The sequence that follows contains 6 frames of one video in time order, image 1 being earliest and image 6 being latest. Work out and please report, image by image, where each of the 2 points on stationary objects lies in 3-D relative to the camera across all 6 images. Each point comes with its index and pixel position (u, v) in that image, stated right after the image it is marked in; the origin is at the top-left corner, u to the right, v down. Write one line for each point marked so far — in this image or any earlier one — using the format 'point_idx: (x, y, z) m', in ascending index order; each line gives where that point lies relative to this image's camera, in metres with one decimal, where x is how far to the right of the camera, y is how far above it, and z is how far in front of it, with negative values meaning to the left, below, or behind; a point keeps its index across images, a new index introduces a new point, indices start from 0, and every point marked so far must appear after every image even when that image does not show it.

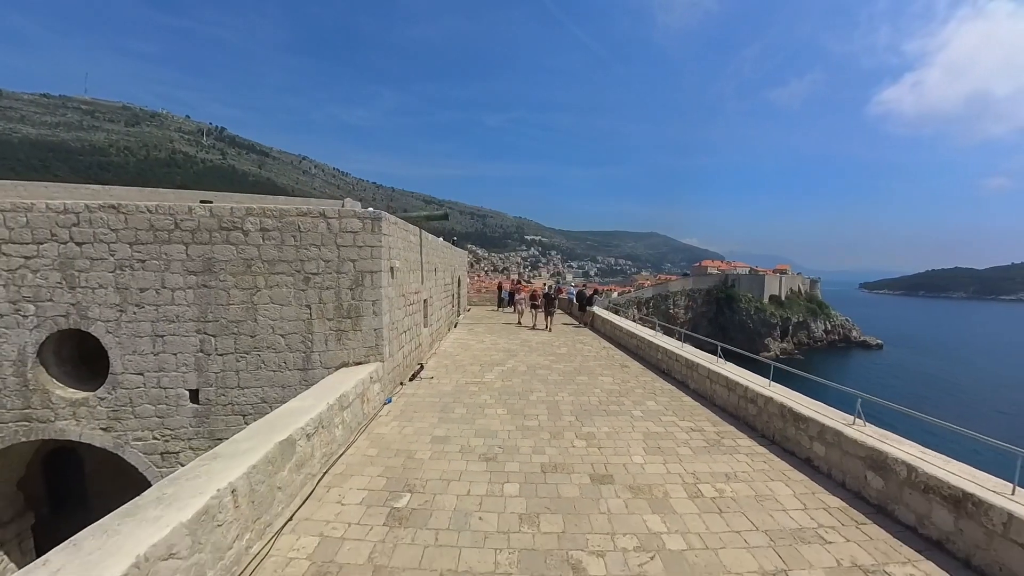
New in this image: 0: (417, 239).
0: (-1.9, +1.0, +9.3) m
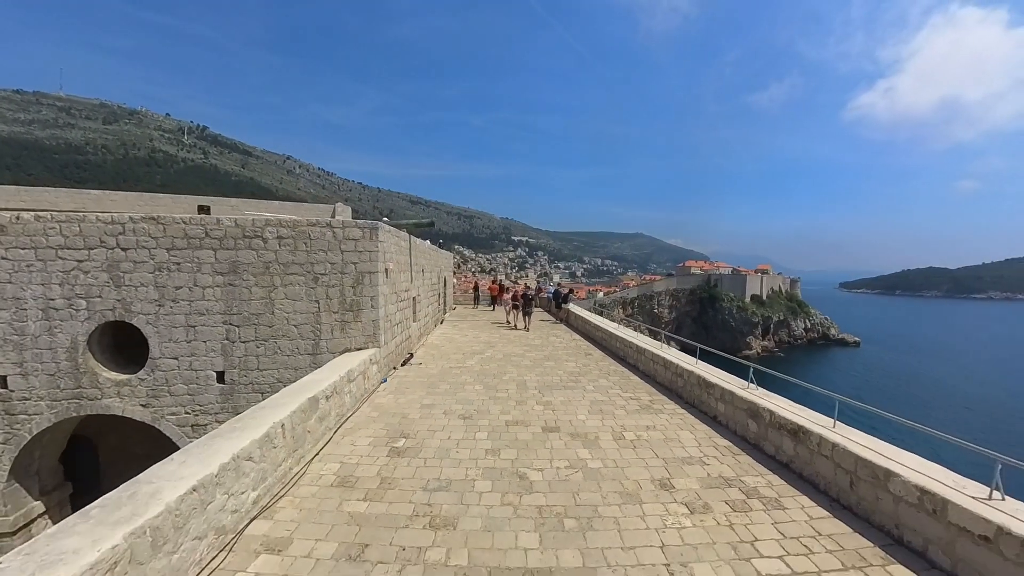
0: (-2.2, +1.0, +9.6) m
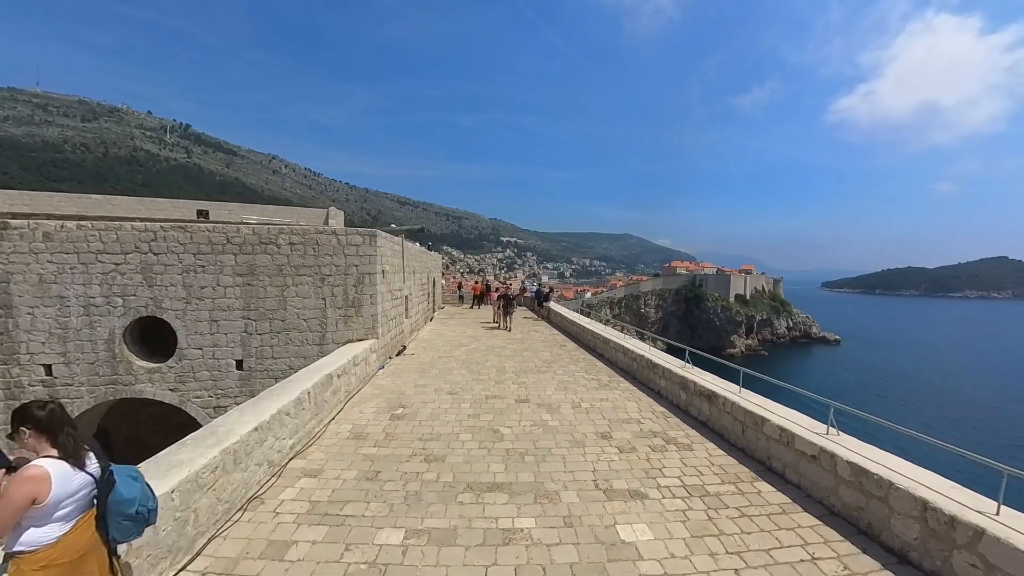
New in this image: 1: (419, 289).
0: (-2.5, +1.0, +9.9) m
1: (-2.7, 0.0, +12.4) m
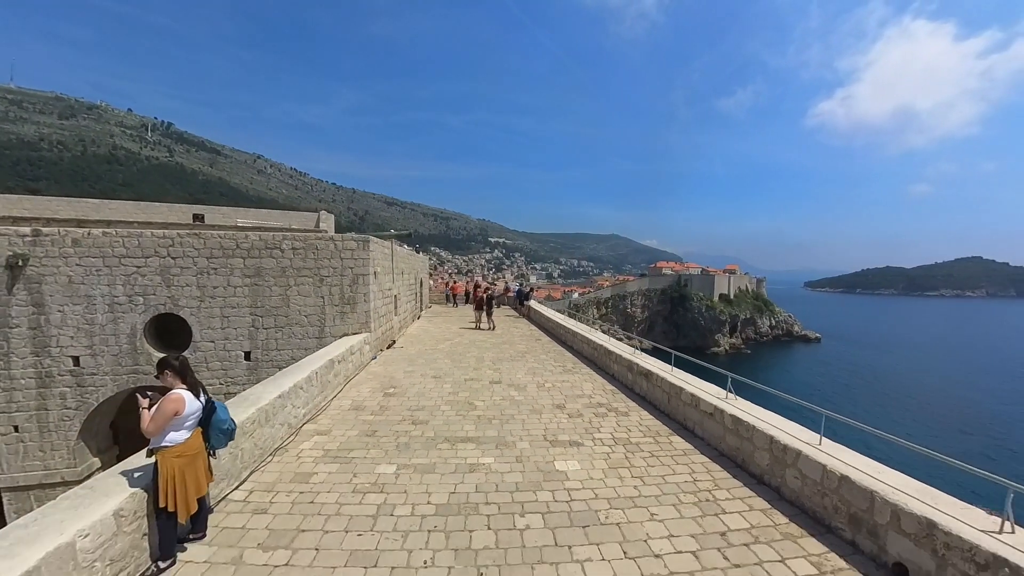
0: (-2.9, +1.0, +10.2) m
1: (-3.1, 0.0, +12.7) m
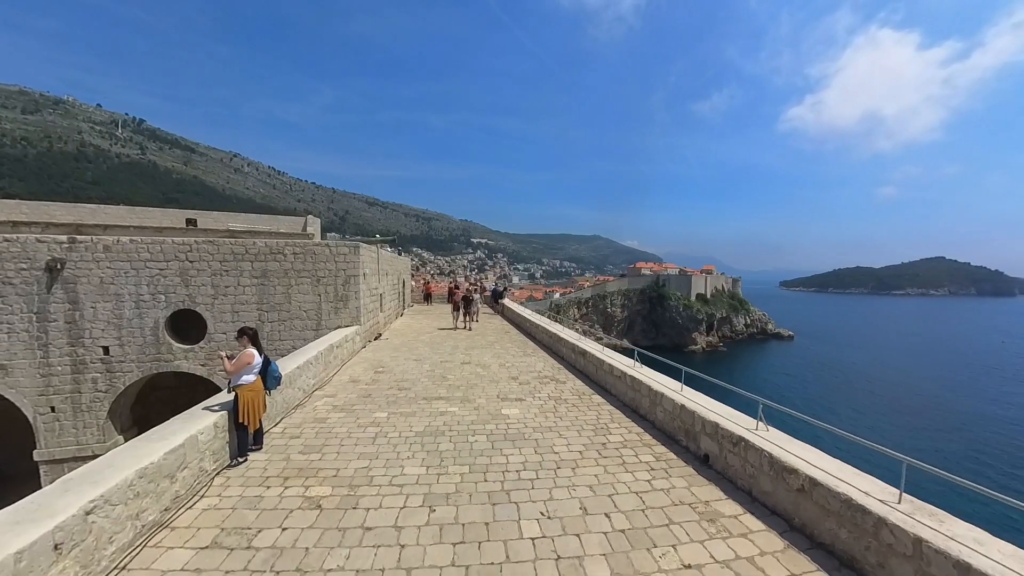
0: (-3.4, +1.0, +10.7) m
1: (-3.8, 0.0, +13.1) m
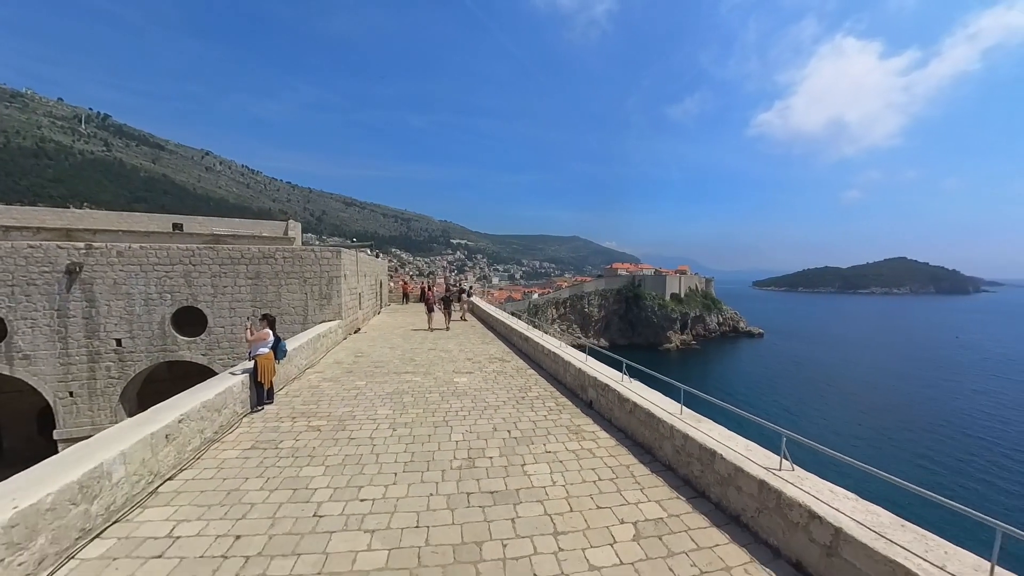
0: (-4.1, +0.9, +11.2) m
1: (-4.6, 0.0, +13.6) m
